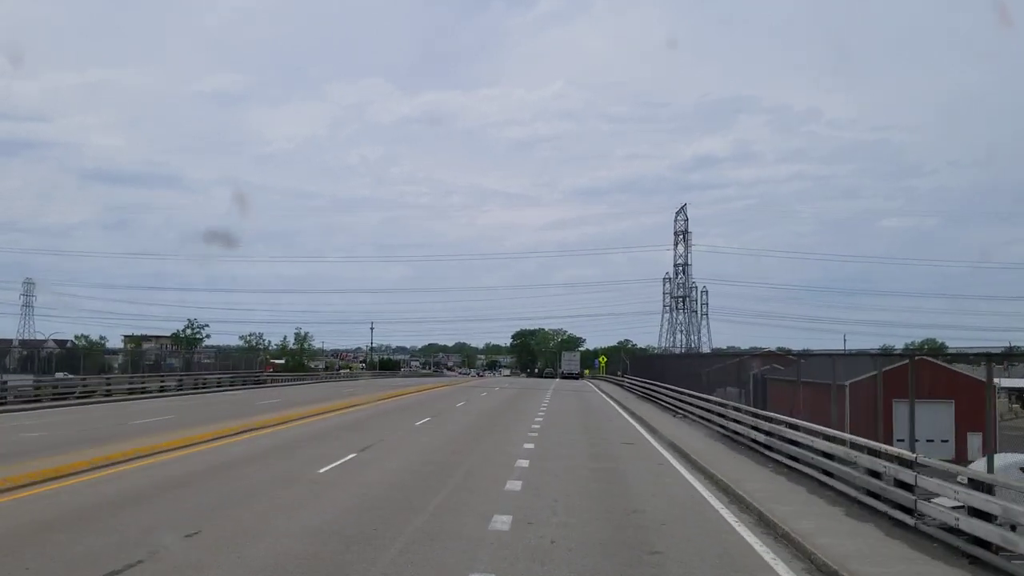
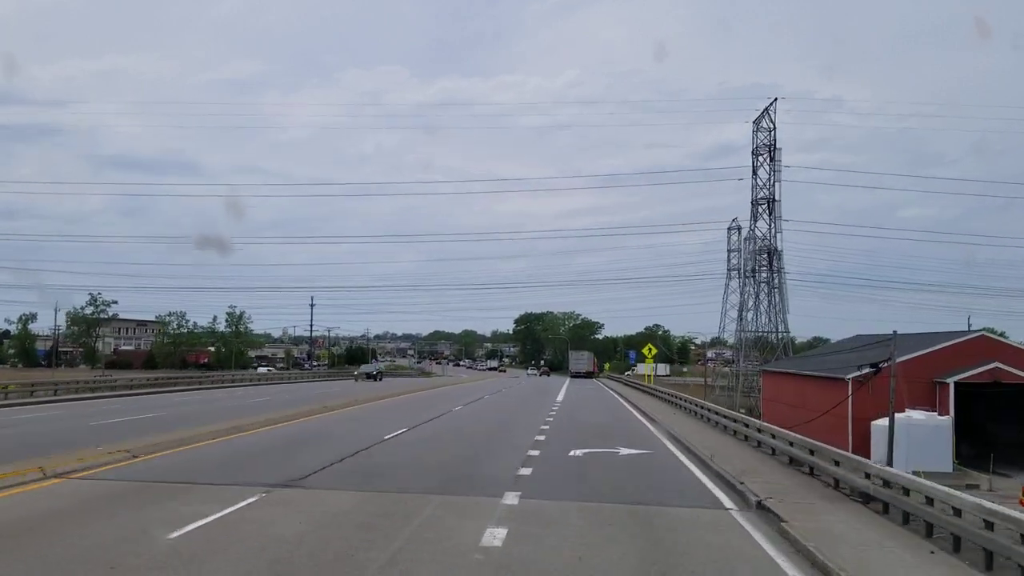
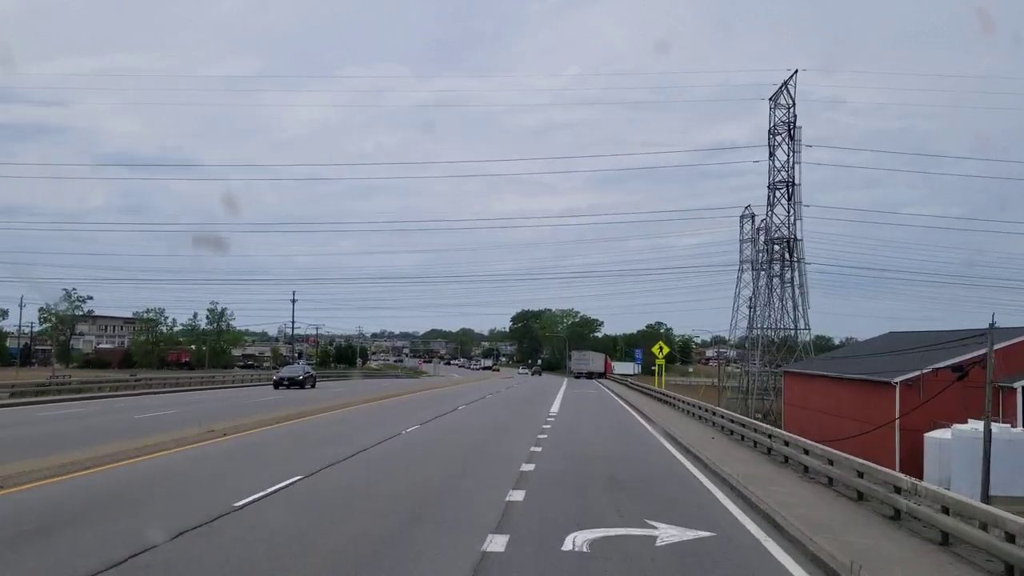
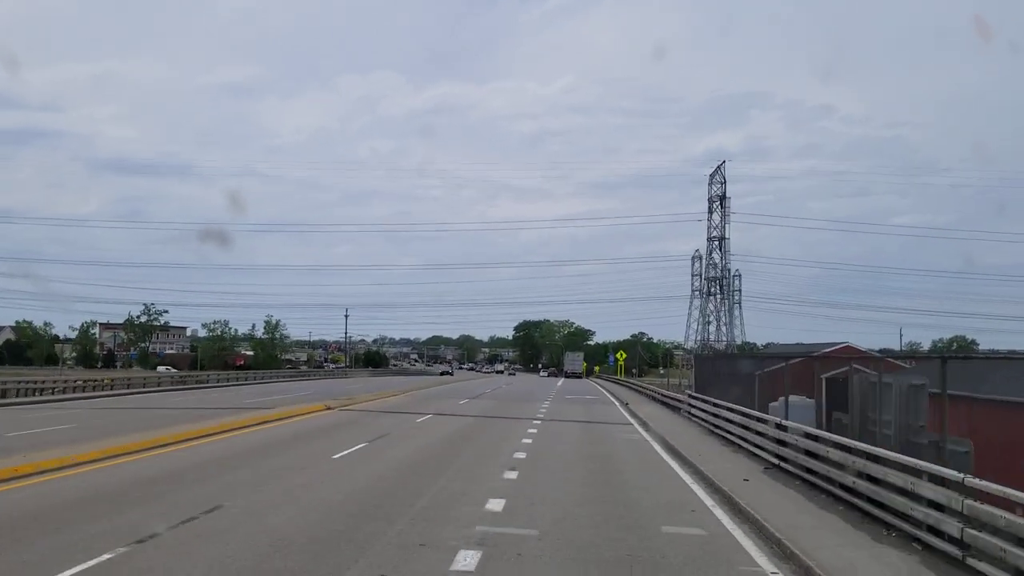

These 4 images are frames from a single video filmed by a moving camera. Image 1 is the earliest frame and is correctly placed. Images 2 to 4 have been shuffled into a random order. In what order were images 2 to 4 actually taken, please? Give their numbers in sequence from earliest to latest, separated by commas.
4, 2, 3
